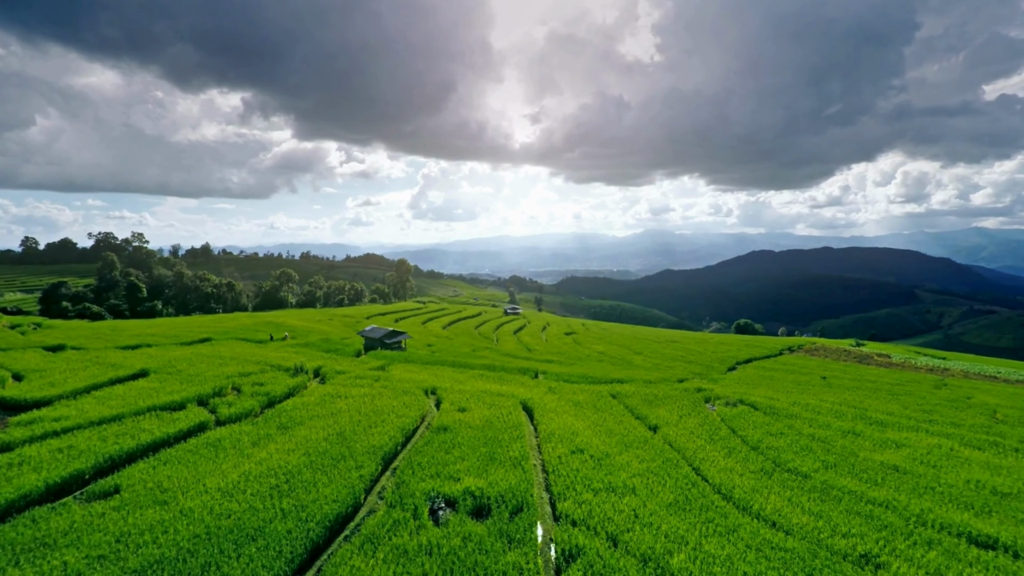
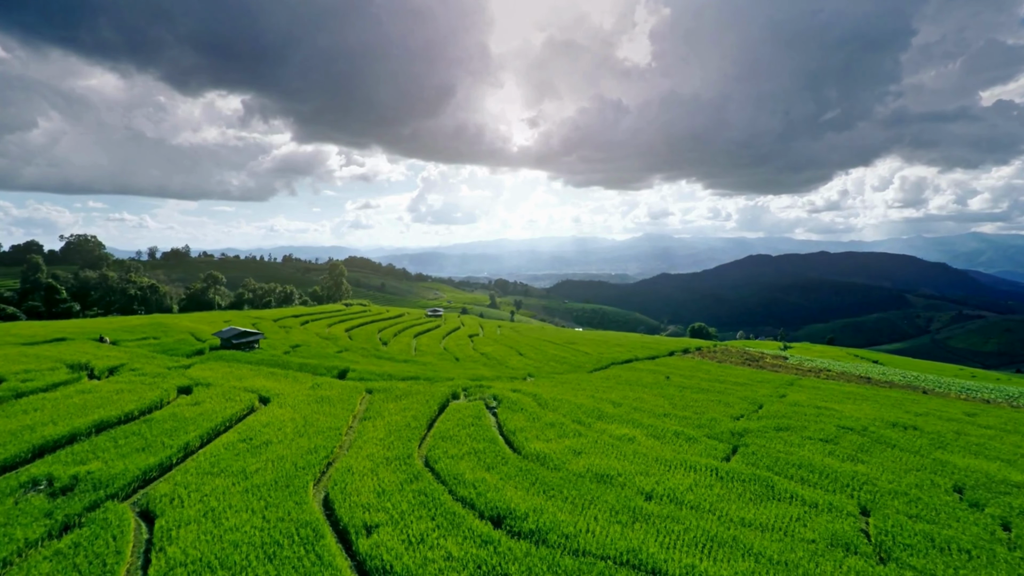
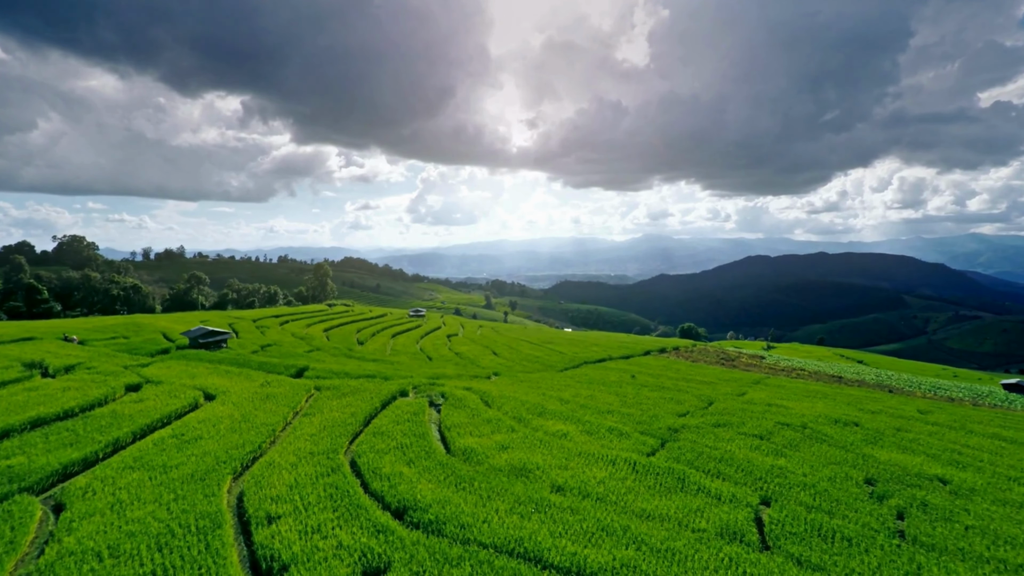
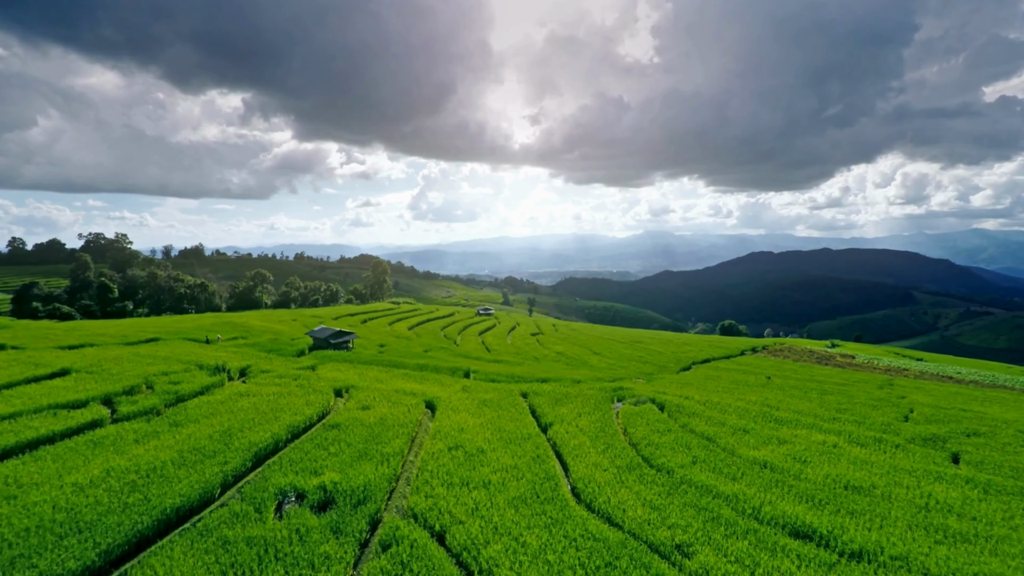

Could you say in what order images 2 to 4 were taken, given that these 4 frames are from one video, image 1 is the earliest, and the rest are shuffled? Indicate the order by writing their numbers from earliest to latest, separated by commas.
4, 2, 3
